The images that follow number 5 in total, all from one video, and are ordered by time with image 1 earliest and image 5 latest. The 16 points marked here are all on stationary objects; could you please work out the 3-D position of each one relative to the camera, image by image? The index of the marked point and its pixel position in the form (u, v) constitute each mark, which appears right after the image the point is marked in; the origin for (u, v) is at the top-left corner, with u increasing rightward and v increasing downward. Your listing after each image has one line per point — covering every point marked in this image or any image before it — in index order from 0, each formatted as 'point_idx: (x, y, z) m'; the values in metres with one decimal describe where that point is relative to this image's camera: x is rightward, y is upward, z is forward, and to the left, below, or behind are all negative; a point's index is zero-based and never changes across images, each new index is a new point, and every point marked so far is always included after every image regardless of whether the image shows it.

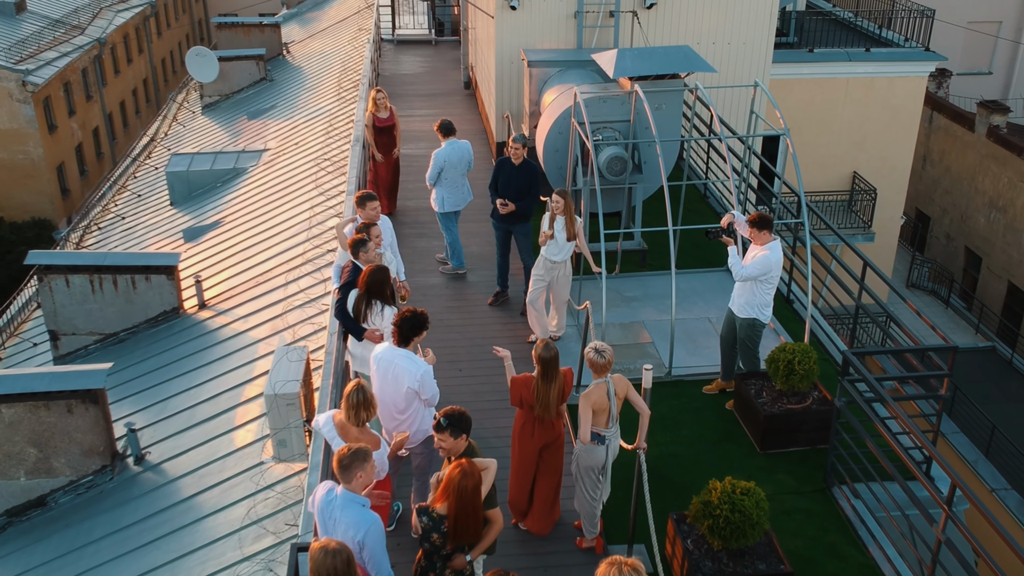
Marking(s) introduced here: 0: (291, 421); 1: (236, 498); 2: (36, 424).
0: (-1.5, -0.9, +6.7) m
1: (-2.2, -1.6, +8.1) m
2: (-4.3, -1.2, +9.0) m
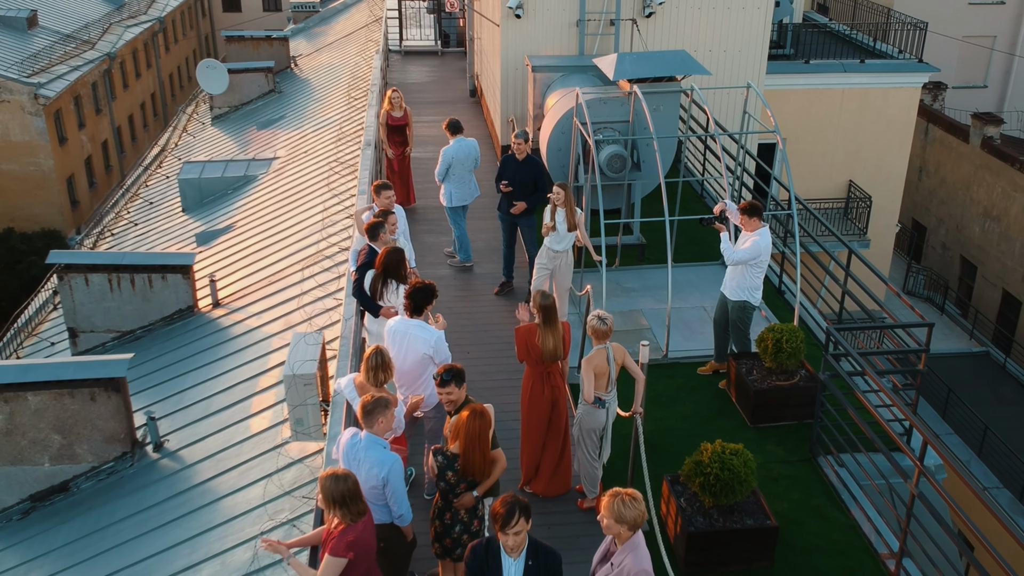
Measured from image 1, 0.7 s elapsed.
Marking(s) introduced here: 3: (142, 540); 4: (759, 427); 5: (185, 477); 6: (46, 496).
0: (-1.4, -0.8, +7.1) m
1: (-2.2, -1.6, +8.5) m
2: (-4.2, -1.1, +9.4) m
3: (-3.1, -2.1, +8.4) m
4: (+1.5, -0.9, +6.3) m
5: (-2.9, -1.7, +9.0) m
6: (-4.4, -2.0, +9.5) m
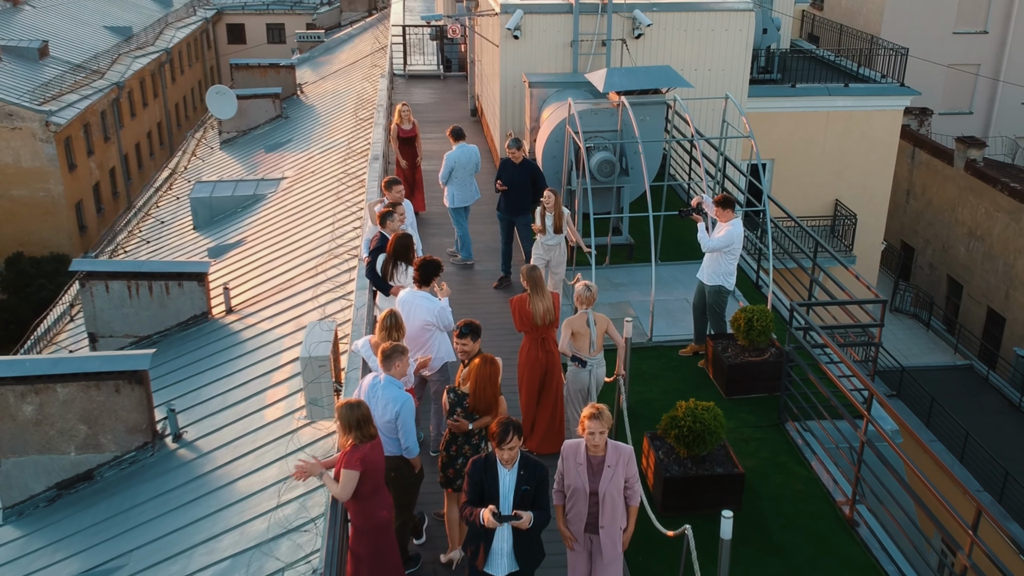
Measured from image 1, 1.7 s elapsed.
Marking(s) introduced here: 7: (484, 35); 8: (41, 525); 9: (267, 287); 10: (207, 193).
0: (-1.5, -0.7, +7.7) m
1: (-2.2, -1.5, +9.1) m
2: (-4.2, -1.1, +10.0) m
3: (-3.1, -2.0, +9.0) m
4: (+1.5, -0.8, +6.9) m
5: (-2.9, -1.6, +9.6) m
6: (-4.4, -2.0, +10.1) m
7: (-0.4, +3.6, +14.1) m
8: (-4.6, -2.3, +9.8) m
9: (-3.2, 0.0, +13.1) m
10: (-5.5, +1.7, +18.2) m
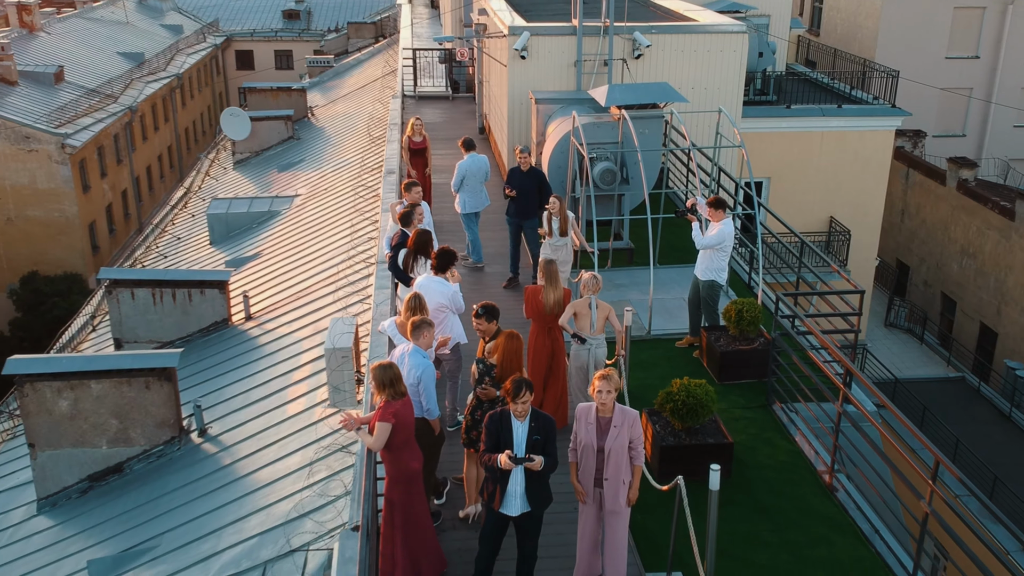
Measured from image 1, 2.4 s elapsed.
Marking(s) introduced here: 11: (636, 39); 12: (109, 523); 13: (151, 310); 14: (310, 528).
0: (-1.4, -0.7, +8.3) m
1: (-2.1, -1.5, +9.7) m
2: (-4.2, -1.2, +10.6) m
3: (-3.0, -2.0, +9.6) m
4: (+1.6, -0.7, +7.5) m
5: (-2.9, -1.7, +10.2) m
6: (-4.4, -2.0, +10.7) m
7: (-0.3, +3.4, +14.8) m
8: (-4.5, -2.3, +10.3) m
9: (-3.1, -0.1, +13.7) m
10: (-5.4, +1.5, +18.9) m
11: (+1.6, +3.3, +13.4) m
12: (-4.0, -2.3, +10.0) m
13: (-4.9, -0.3, +13.5) m
14: (-1.6, -1.9, +8.1) m
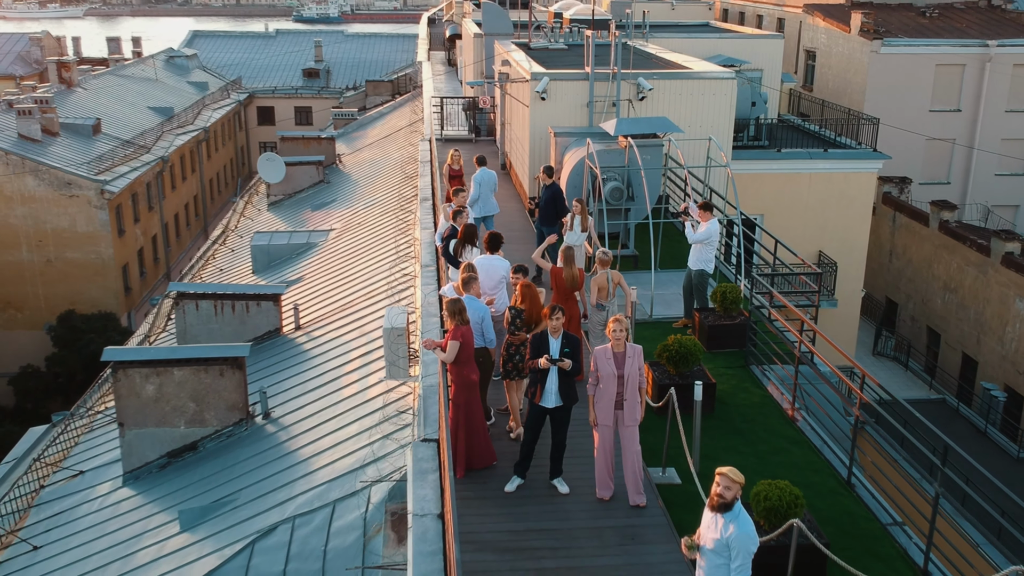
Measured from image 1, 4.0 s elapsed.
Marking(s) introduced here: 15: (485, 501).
0: (-1.1, -0.6, +10.0) m
1: (-1.8, -1.5, +11.4) m
2: (-3.9, -1.2, +12.4) m
3: (-2.8, -2.0, +11.3) m
4: (+1.9, -0.6, +9.3) m
5: (-2.6, -1.7, +11.9) m
6: (-4.1, -2.0, +12.4) m
7: (0.0, +3.1, +16.8) m
8: (-4.2, -2.3, +12.0) m
9: (-2.8, -0.3, +15.5) m
10: (-5.1, +1.0, +20.8) m
11: (+2.0, +3.1, +15.4) m
12: (-3.7, -2.3, +11.6) m
13: (-4.6, -0.5, +15.3) m
14: (-1.4, -1.8, +9.8) m
15: (-0.2, -1.4, +6.7) m
